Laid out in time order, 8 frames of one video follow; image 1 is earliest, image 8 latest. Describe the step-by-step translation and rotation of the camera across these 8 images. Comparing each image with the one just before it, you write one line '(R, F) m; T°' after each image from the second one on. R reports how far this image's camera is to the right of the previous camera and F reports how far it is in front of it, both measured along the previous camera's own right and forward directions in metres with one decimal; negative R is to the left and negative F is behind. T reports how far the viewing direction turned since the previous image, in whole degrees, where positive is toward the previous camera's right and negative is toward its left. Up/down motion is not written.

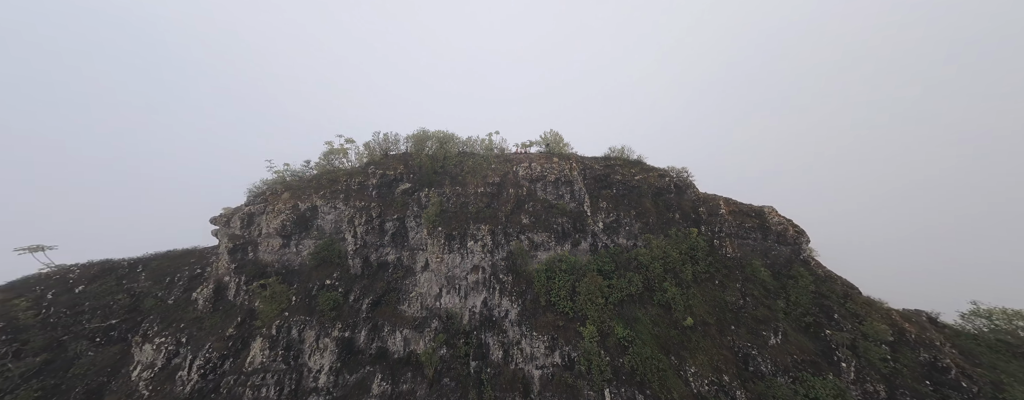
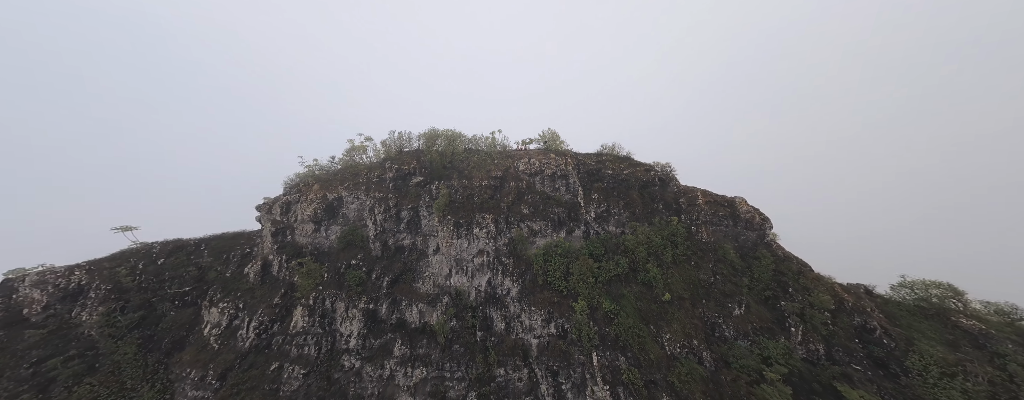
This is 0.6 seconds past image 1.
(0.0, -3.8) m; 0°
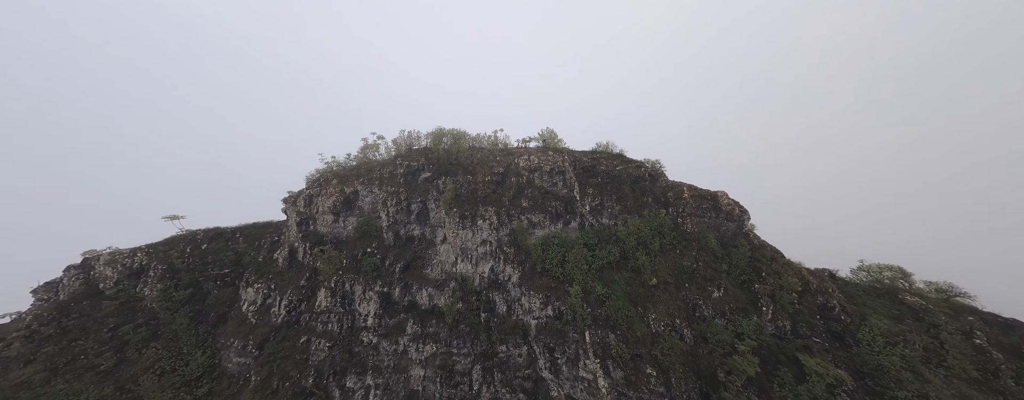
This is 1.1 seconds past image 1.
(-0.1, -2.9) m; 0°
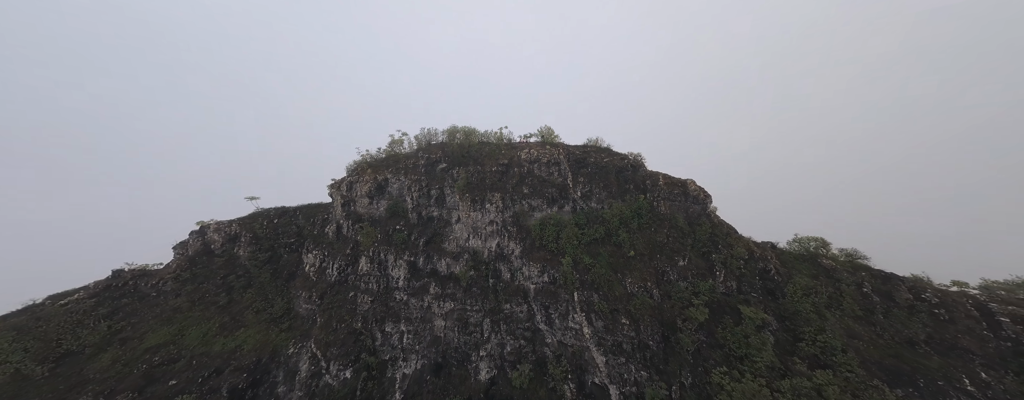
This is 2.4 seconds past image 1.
(-0.2, -6.7) m; 0°
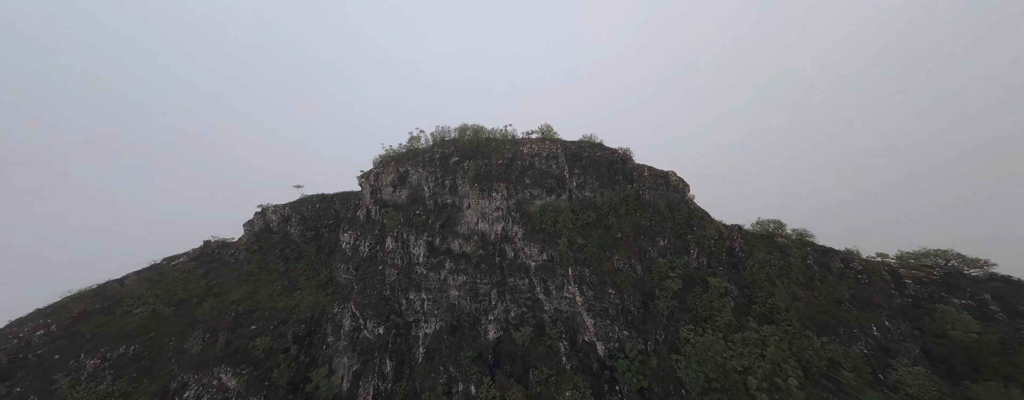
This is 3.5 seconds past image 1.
(-0.2, -5.9) m; 0°
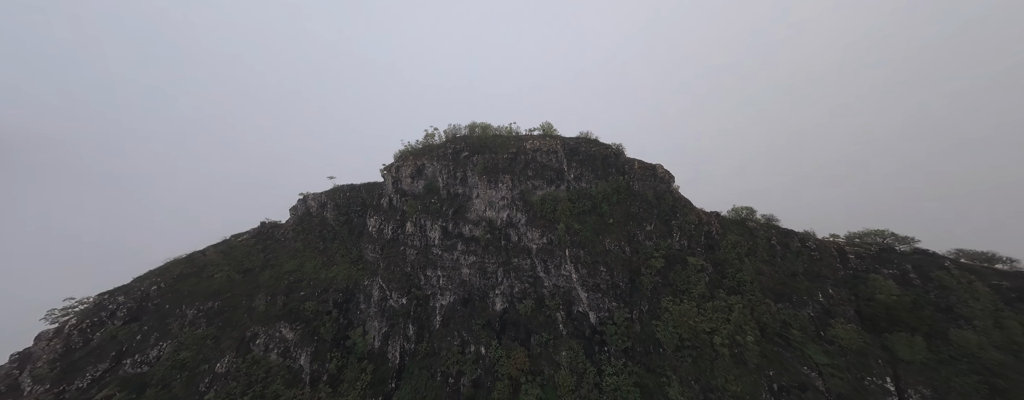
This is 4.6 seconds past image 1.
(-0.2, -5.6) m; -1°
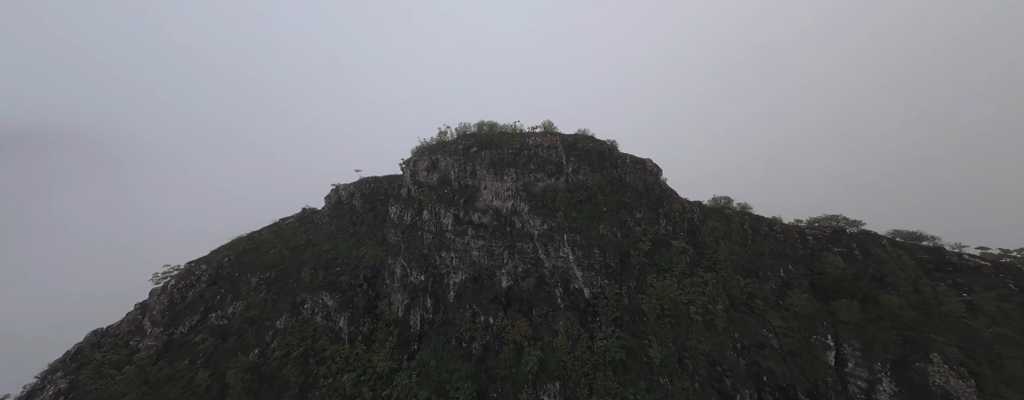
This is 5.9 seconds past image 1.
(-0.2, -5.8) m; -1°
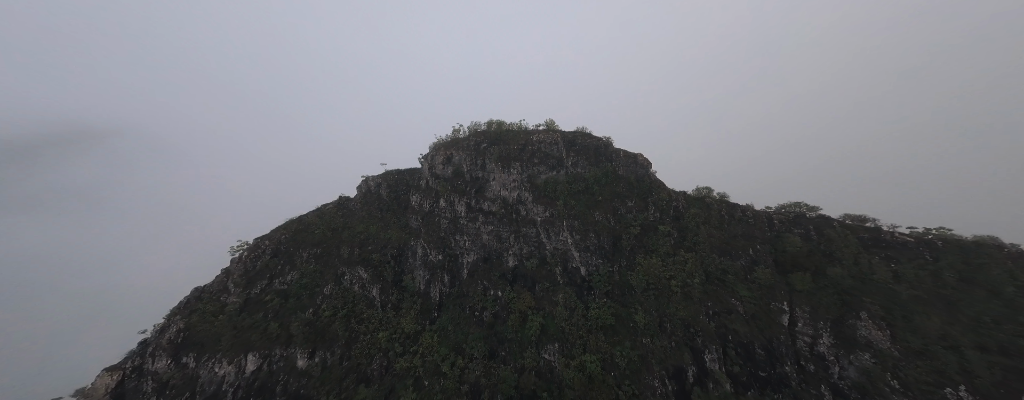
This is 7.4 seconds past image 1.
(-0.2, -6.7) m; -1°
